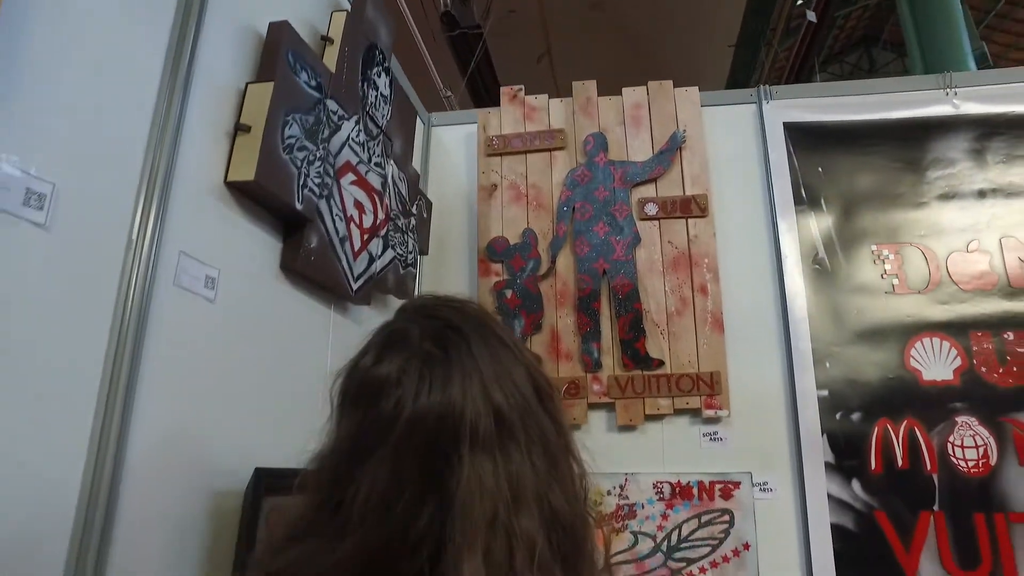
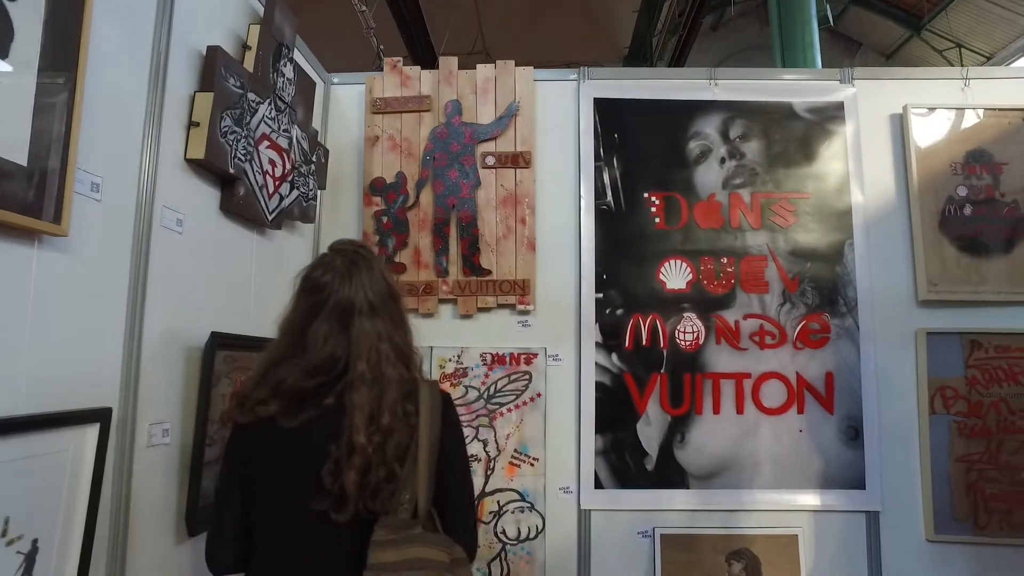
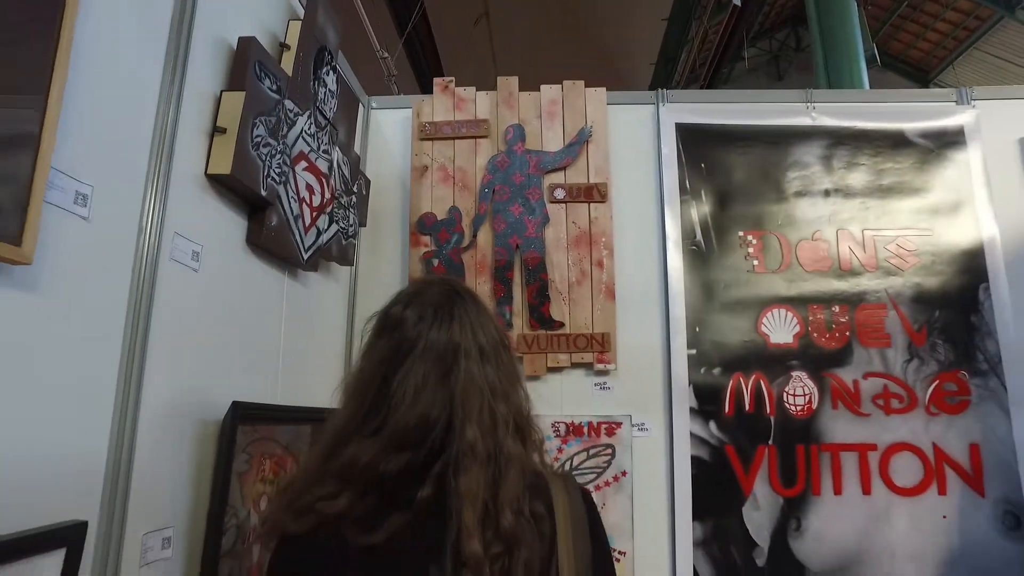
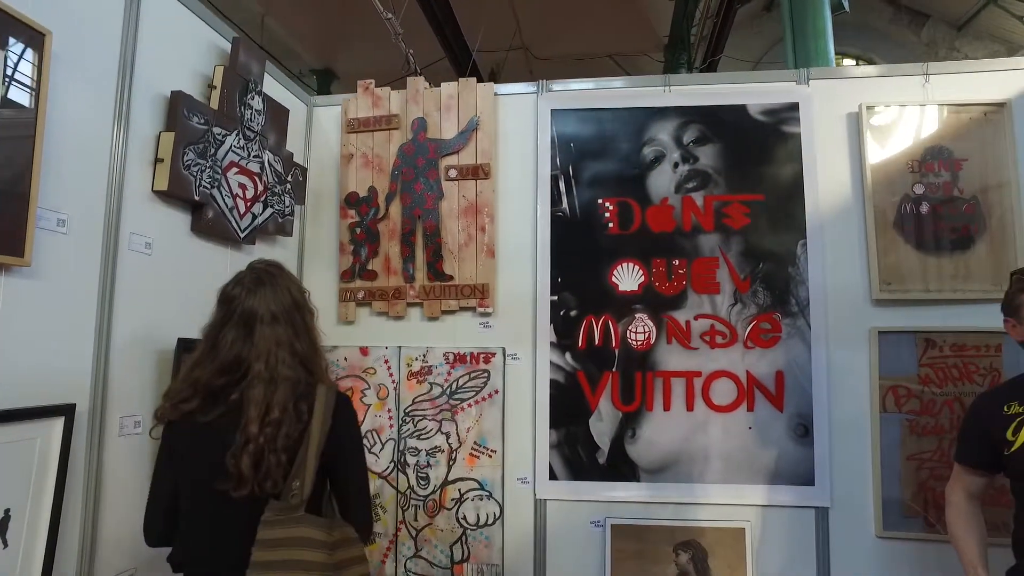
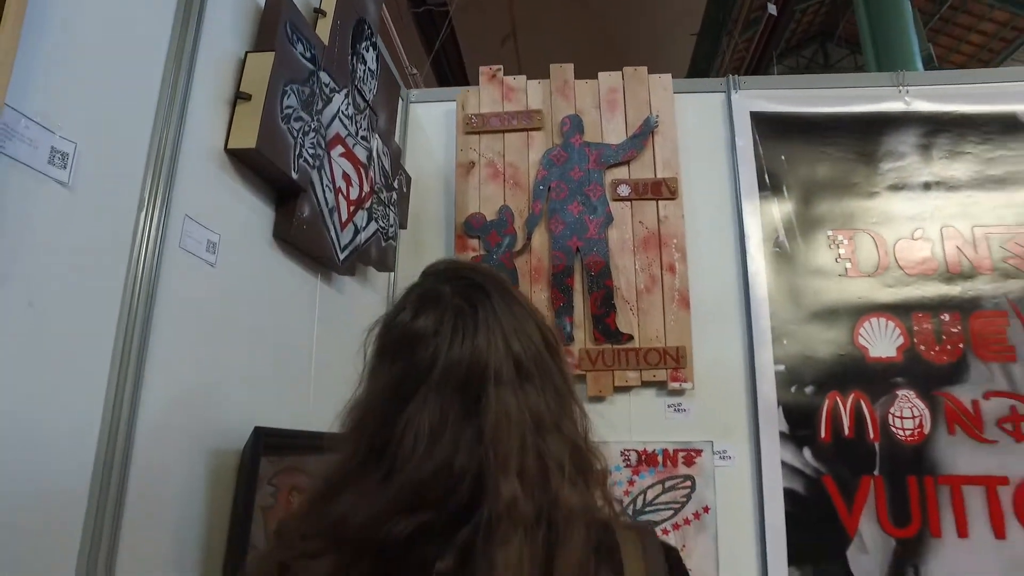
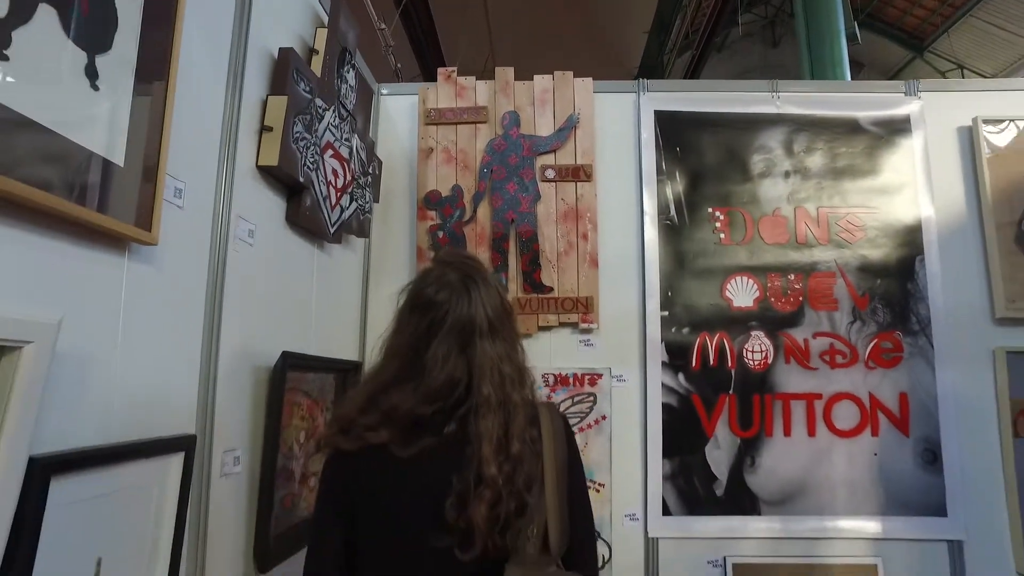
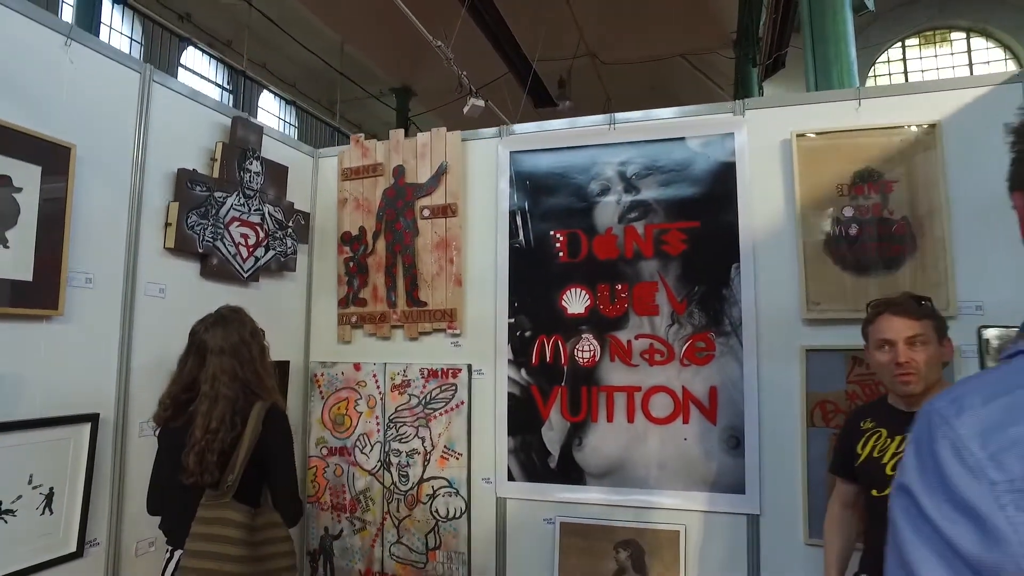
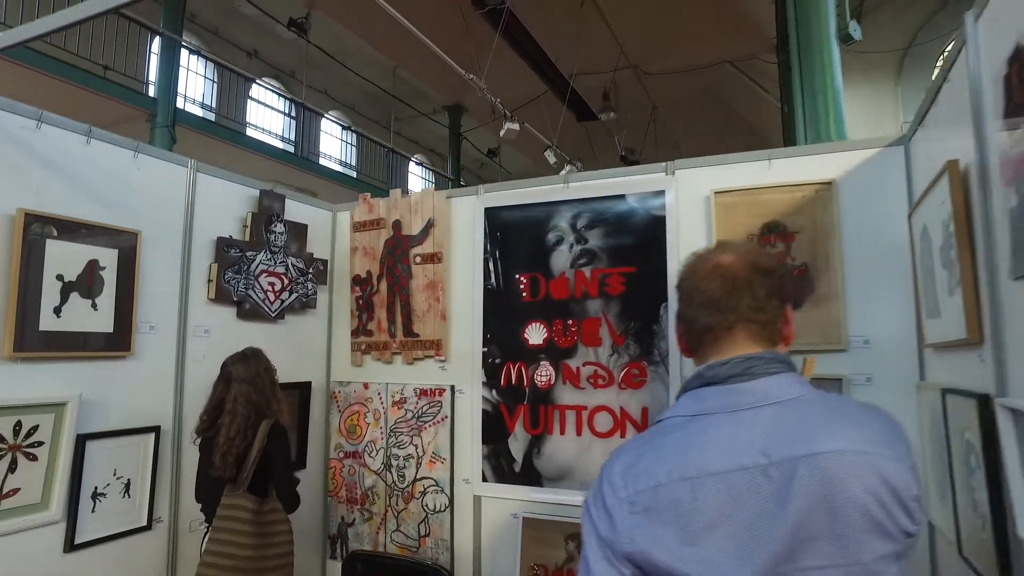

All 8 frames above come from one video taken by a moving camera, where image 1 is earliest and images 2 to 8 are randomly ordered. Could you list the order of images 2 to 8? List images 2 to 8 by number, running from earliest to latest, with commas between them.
5, 3, 6, 2, 4, 7, 8
